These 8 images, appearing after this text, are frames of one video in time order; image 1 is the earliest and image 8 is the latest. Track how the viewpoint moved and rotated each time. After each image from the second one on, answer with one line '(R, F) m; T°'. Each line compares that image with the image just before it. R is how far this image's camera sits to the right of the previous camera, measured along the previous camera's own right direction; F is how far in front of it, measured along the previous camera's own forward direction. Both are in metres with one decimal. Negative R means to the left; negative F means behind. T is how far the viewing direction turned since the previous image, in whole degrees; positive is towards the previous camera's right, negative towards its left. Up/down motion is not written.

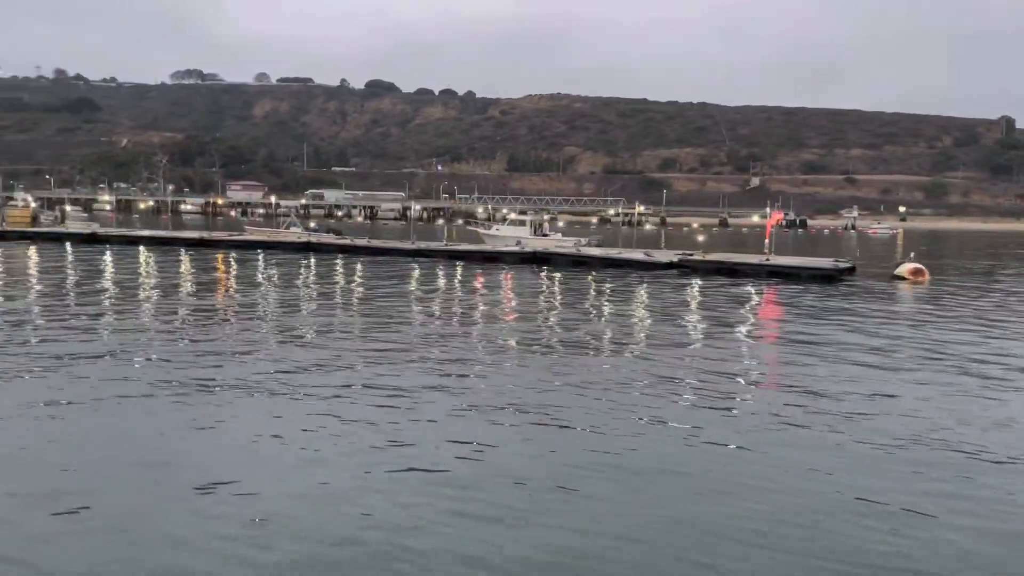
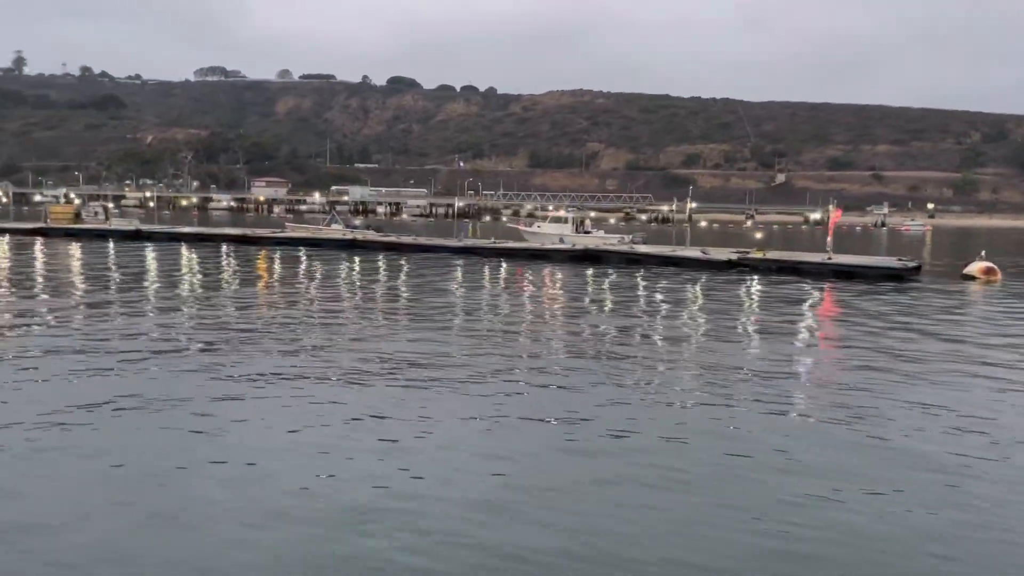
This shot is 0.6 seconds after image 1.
(-1.0, +0.4) m; -1°
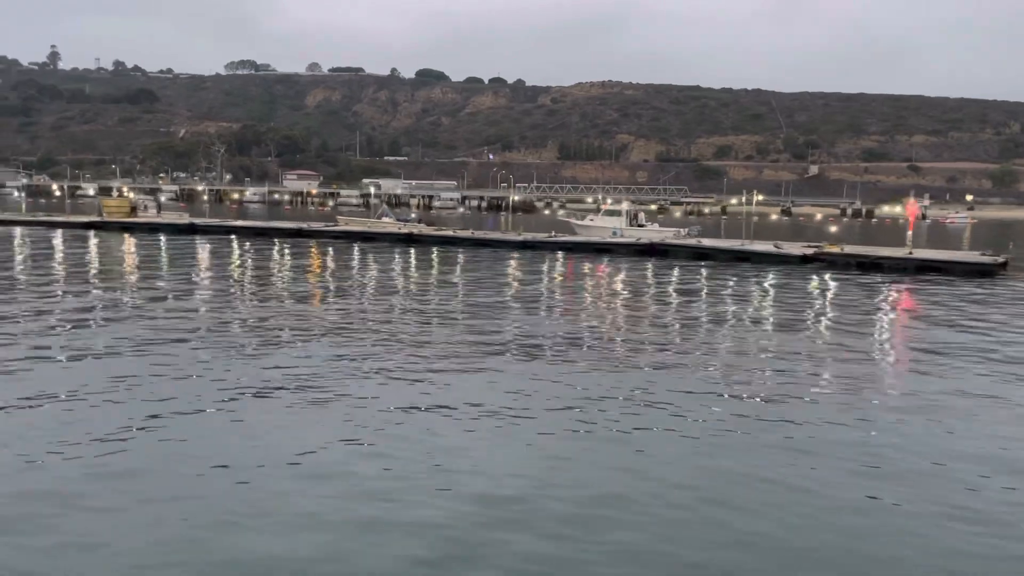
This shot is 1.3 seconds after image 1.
(-1.2, +0.4) m; -2°
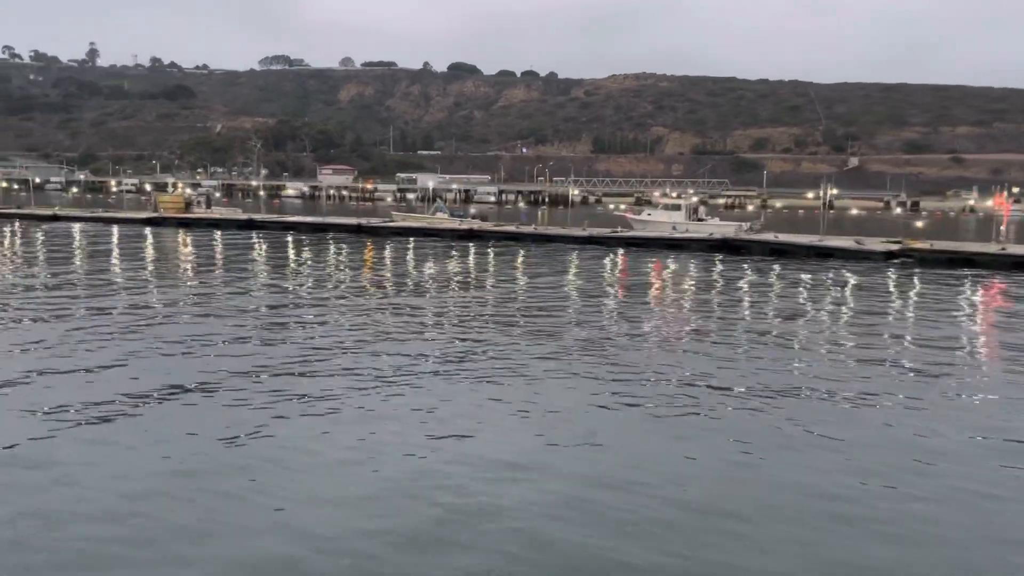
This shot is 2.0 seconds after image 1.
(-1.2, +0.6) m; -2°
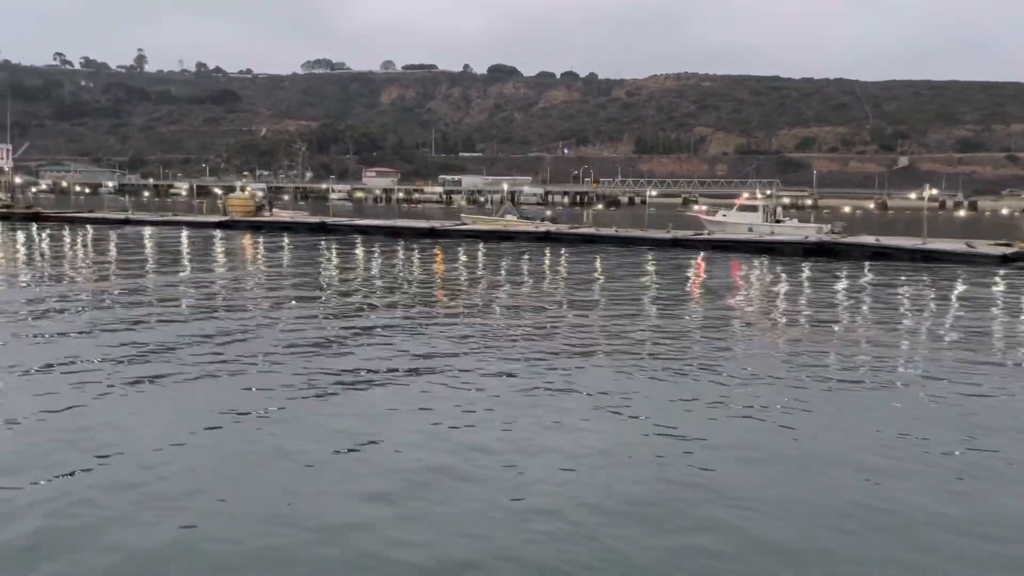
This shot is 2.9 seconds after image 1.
(-1.5, +0.6) m; -2°
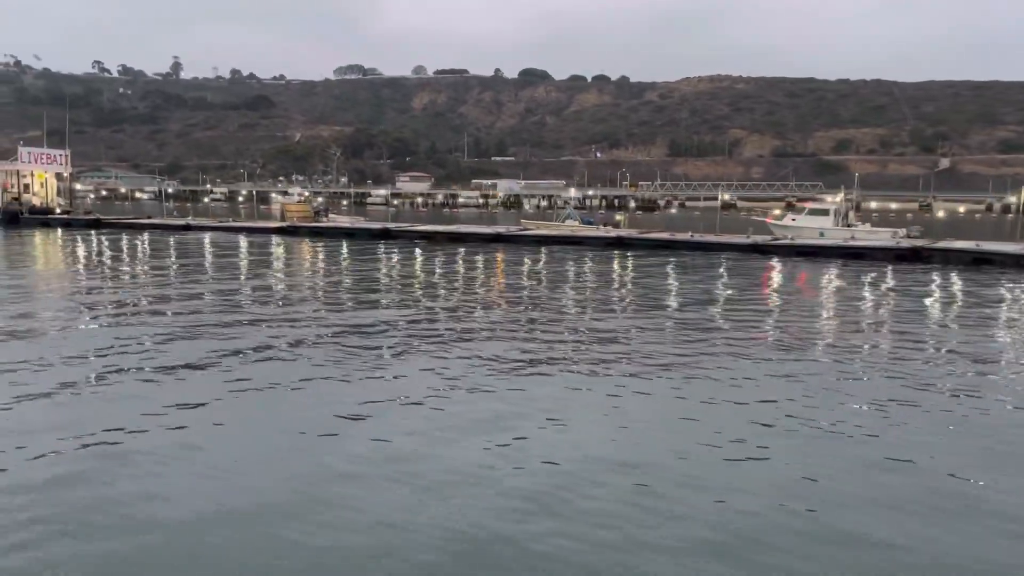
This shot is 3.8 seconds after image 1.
(-1.4, +0.6) m; -2°
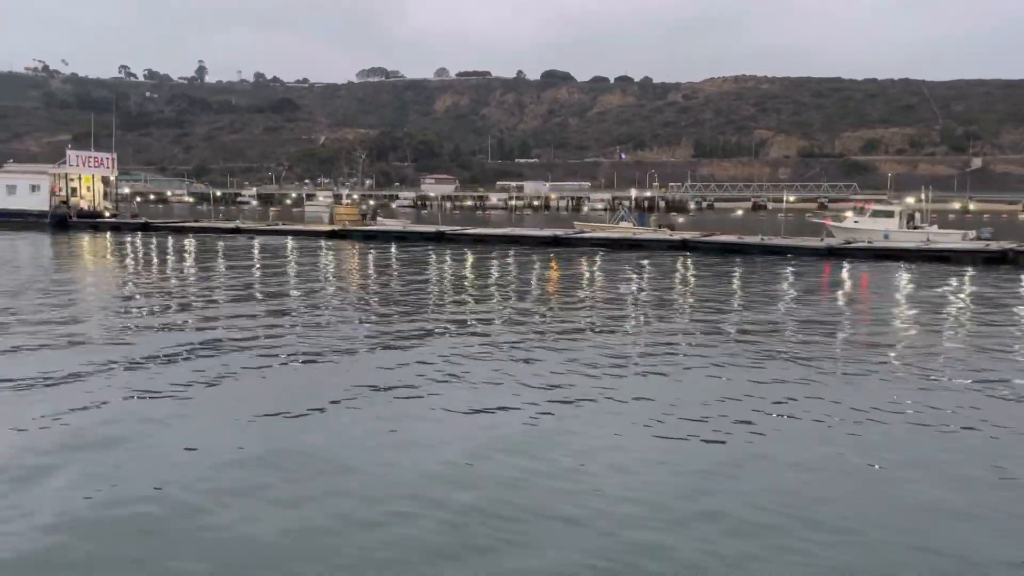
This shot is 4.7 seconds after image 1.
(-1.4, +0.7) m; -1°
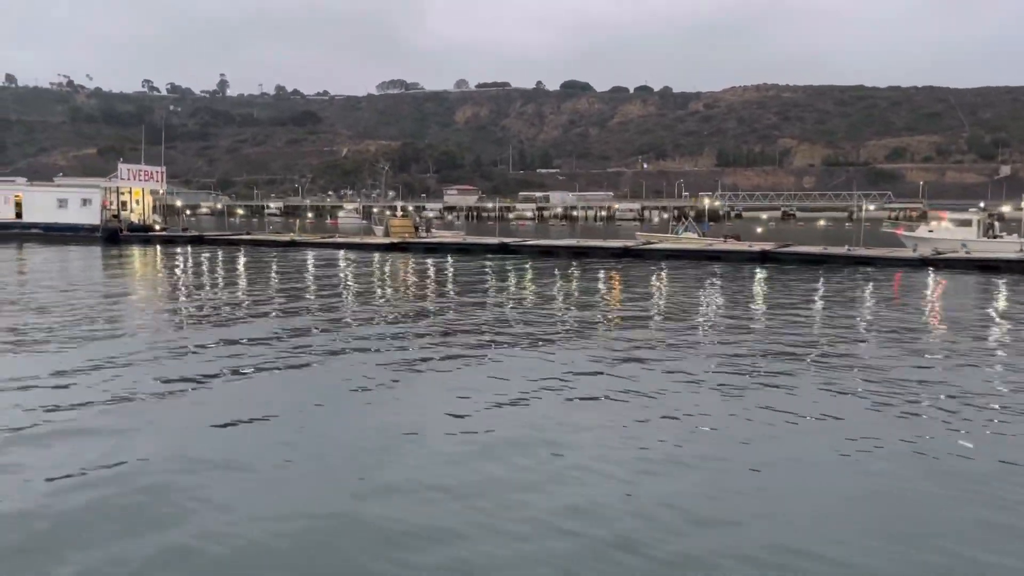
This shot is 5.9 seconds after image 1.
(-1.8, +0.9) m; -1°
